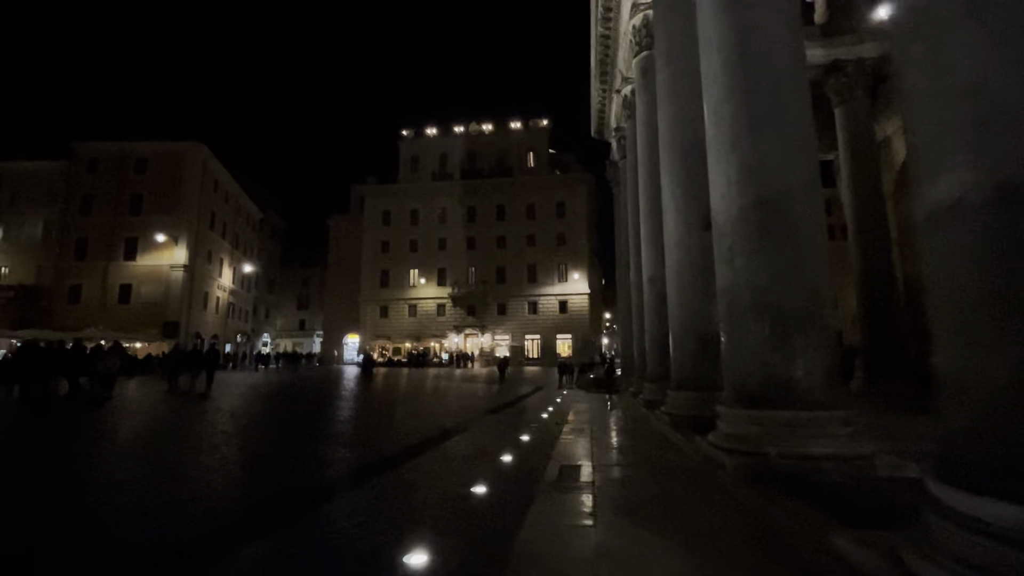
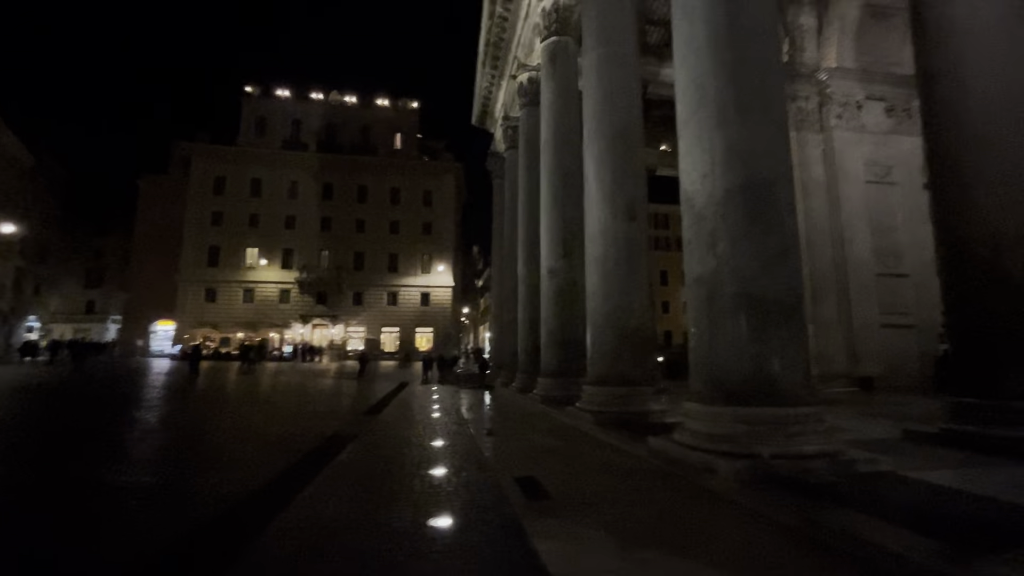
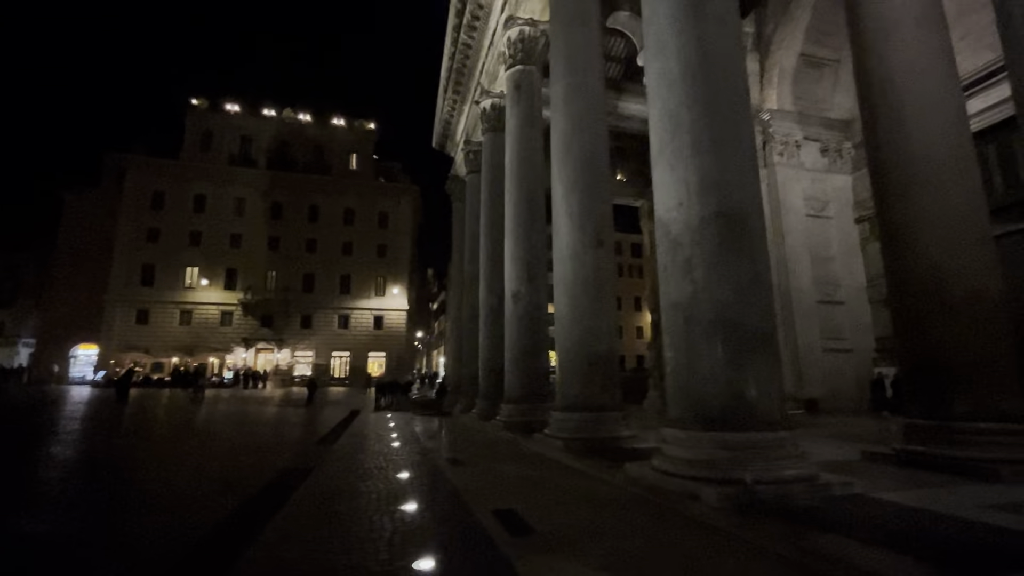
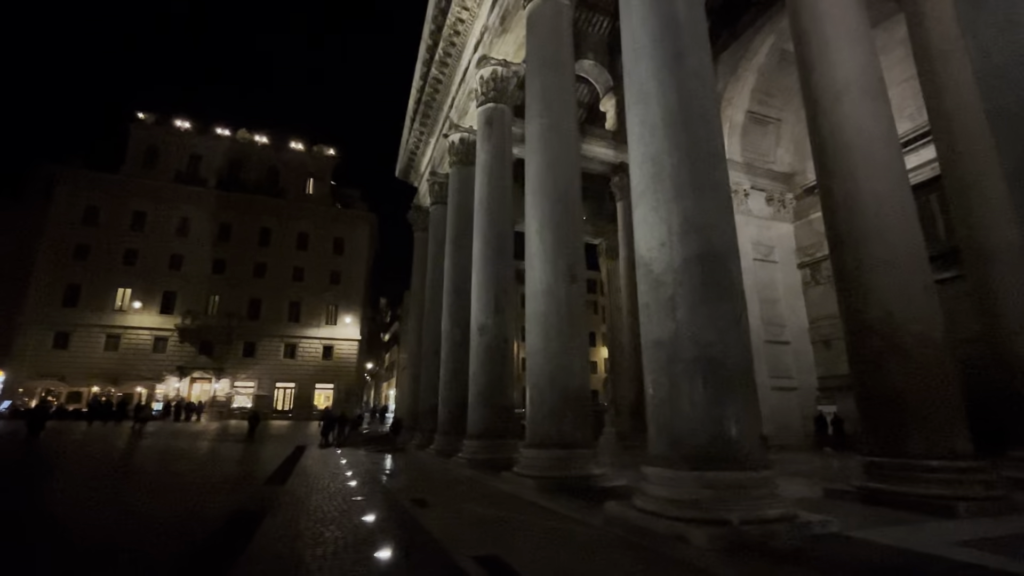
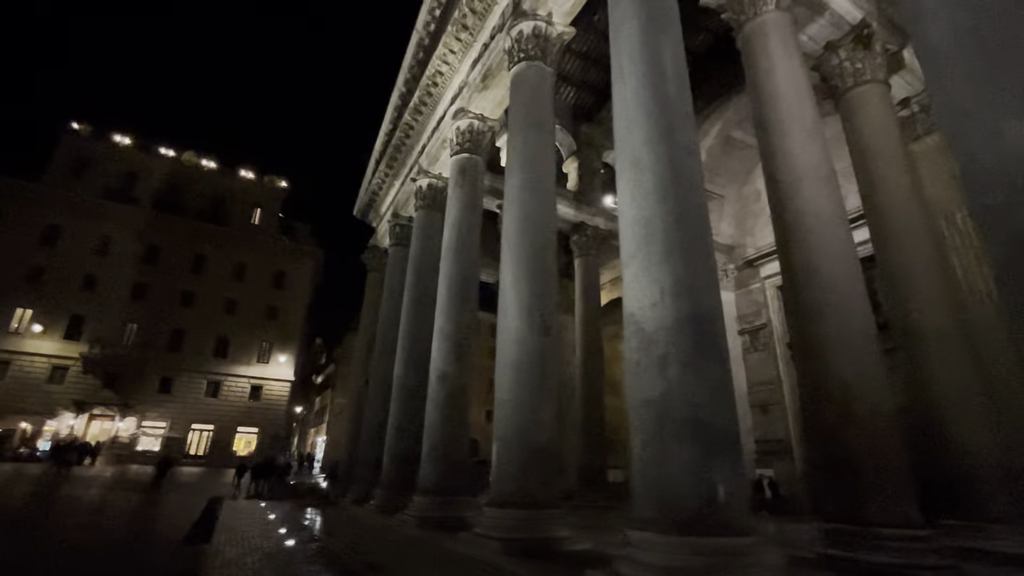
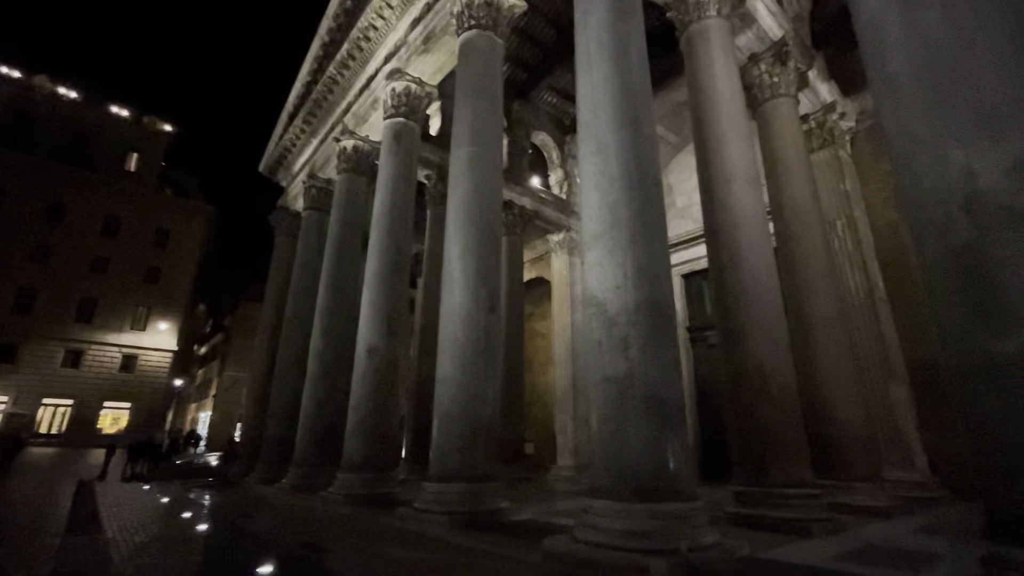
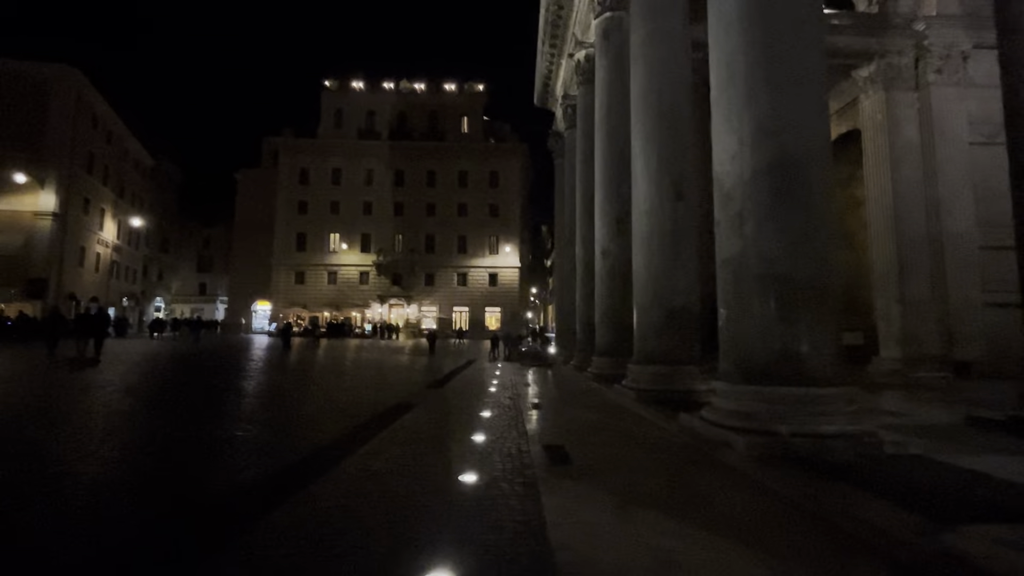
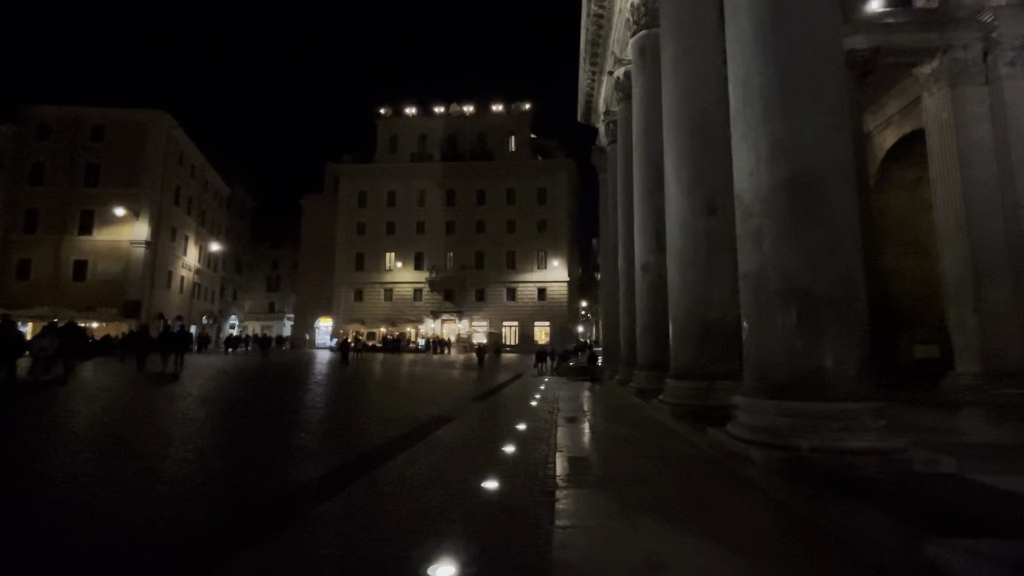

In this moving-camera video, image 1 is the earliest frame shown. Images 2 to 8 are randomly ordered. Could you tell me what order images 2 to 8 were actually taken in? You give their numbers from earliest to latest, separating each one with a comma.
8, 7, 2, 3, 4, 5, 6
